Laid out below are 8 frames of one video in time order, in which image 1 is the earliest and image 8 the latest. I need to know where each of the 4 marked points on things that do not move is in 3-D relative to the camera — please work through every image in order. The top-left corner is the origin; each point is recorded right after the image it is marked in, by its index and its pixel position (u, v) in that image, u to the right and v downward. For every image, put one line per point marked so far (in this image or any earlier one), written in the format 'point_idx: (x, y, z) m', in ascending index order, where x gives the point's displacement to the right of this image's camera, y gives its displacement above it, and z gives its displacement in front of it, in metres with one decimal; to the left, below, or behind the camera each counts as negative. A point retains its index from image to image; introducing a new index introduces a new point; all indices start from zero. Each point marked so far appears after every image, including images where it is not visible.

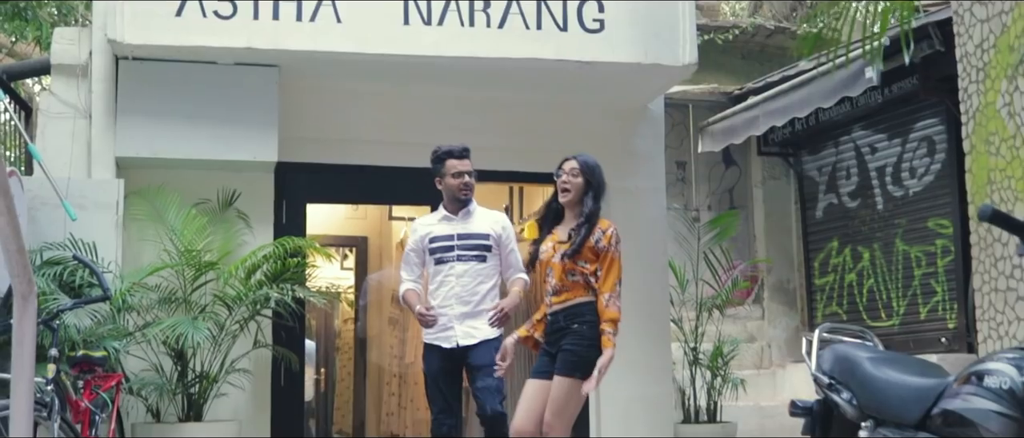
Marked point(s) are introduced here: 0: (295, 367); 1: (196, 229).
0: (-1.0, -0.7, +6.3) m
1: (-1.4, 0.0, +5.9) m
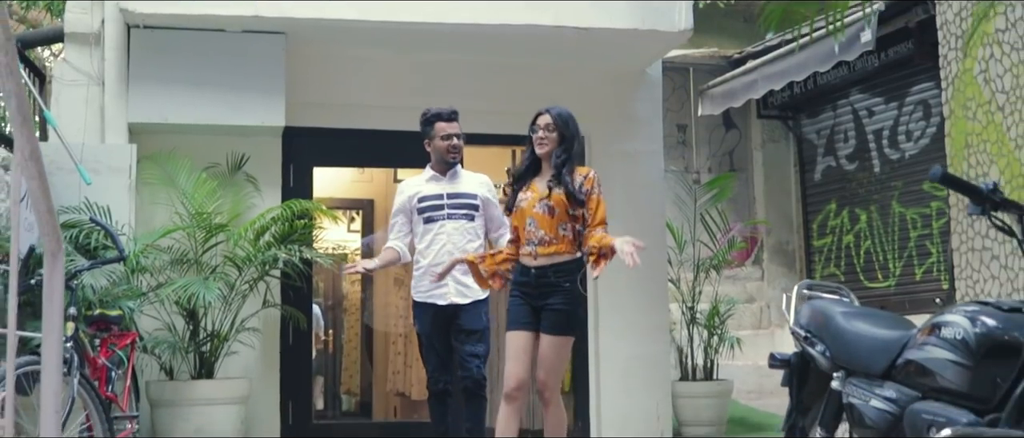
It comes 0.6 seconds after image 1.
0: (-1.0, -0.5, +6.5) m
1: (-1.4, +0.1, +6.1) m
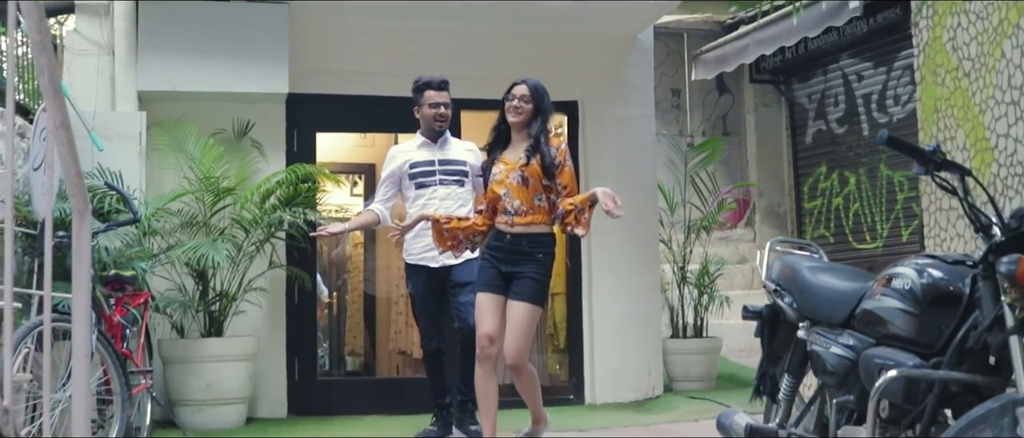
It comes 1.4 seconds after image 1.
0: (-1.0, -0.3, +6.8) m
1: (-1.4, +0.3, +6.4) m
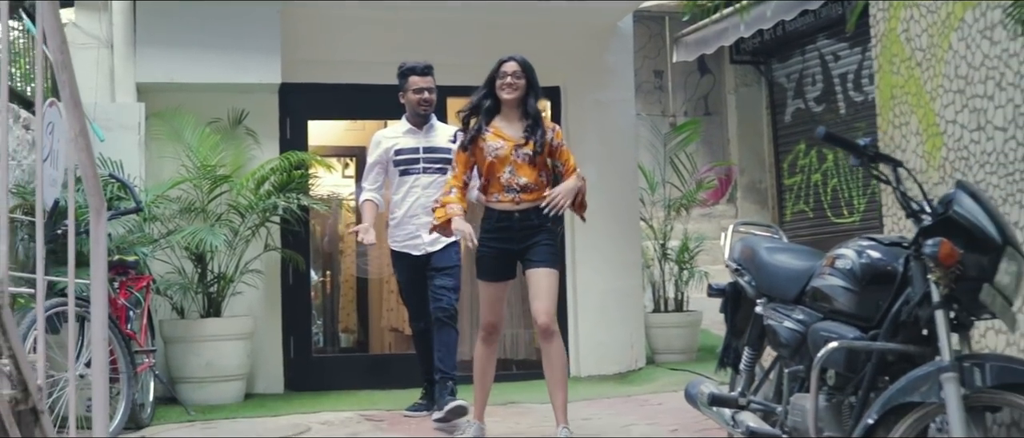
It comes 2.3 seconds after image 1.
0: (-1.1, -0.3, +7.1) m
1: (-1.5, +0.4, +6.7) m
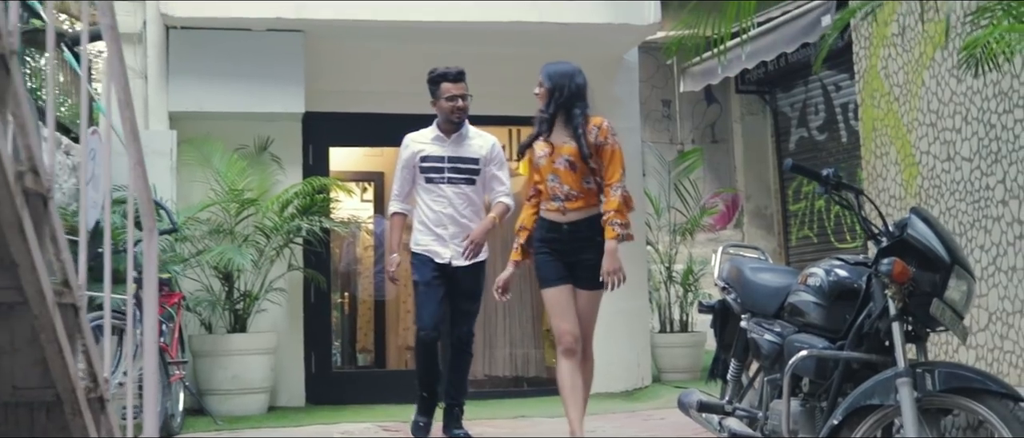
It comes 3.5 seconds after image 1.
0: (-1.0, -0.4, +7.5) m
1: (-1.4, +0.2, +7.1) m
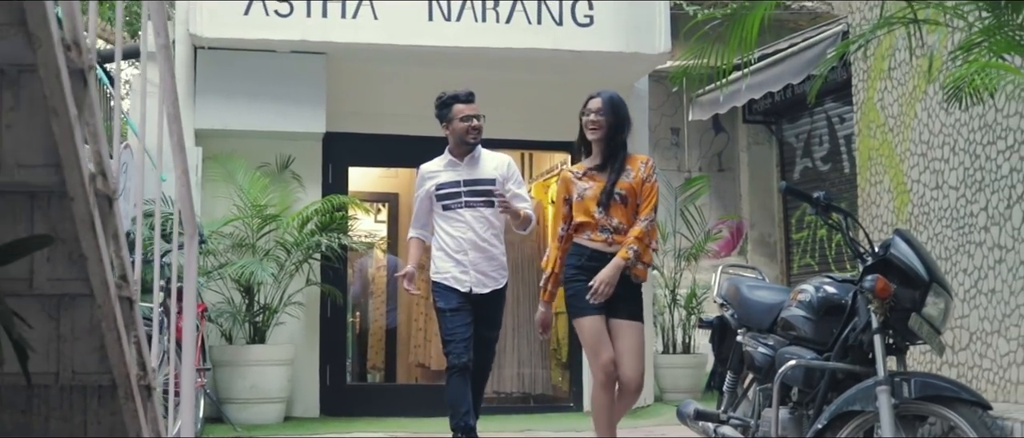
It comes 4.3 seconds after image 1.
0: (-1.0, -0.5, +7.8) m
1: (-1.4, +0.2, +7.4) m
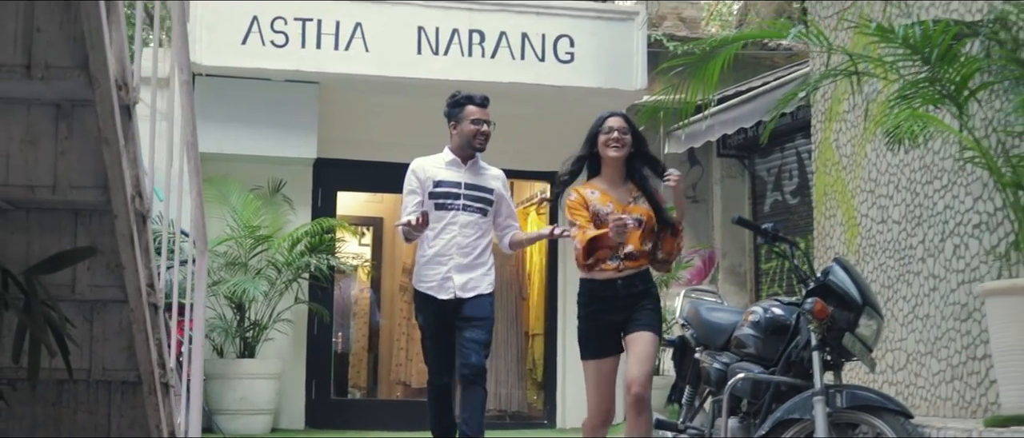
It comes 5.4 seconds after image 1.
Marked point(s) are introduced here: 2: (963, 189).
0: (-1.1, -0.6, +8.2) m
1: (-1.5, 0.0, +7.9) m
2: (+1.7, +0.1, +5.0) m
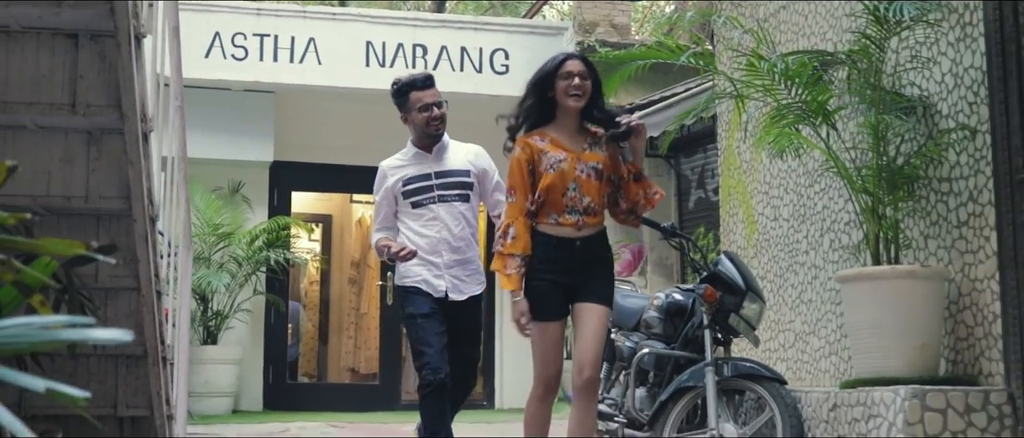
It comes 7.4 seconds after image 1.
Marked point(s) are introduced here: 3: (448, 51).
0: (-1.5, -0.6, +9.0) m
1: (-1.9, +0.1, +8.6) m
2: (+1.4, +0.1, +5.9) m
3: (-0.4, +1.1, +8.7) m
